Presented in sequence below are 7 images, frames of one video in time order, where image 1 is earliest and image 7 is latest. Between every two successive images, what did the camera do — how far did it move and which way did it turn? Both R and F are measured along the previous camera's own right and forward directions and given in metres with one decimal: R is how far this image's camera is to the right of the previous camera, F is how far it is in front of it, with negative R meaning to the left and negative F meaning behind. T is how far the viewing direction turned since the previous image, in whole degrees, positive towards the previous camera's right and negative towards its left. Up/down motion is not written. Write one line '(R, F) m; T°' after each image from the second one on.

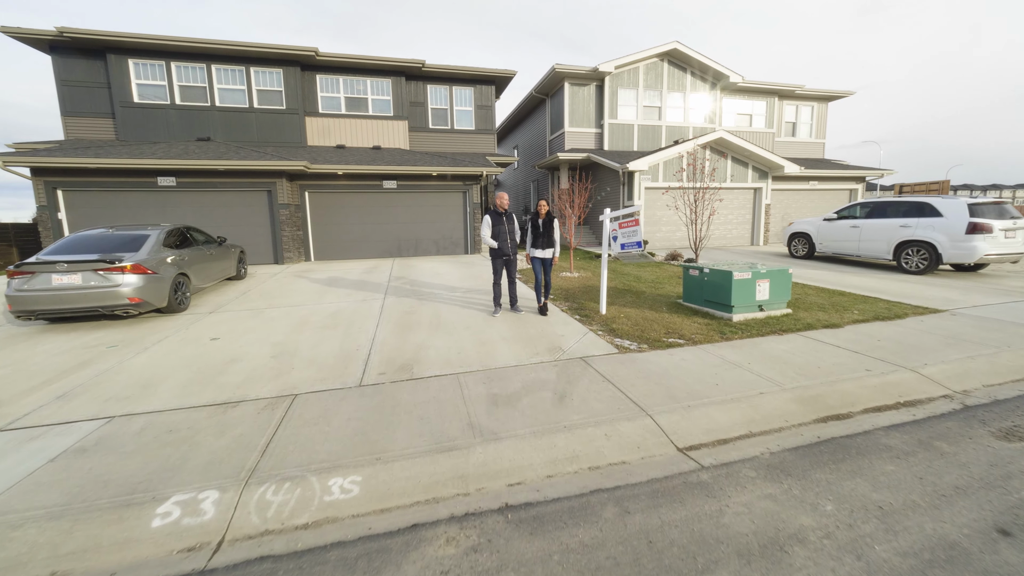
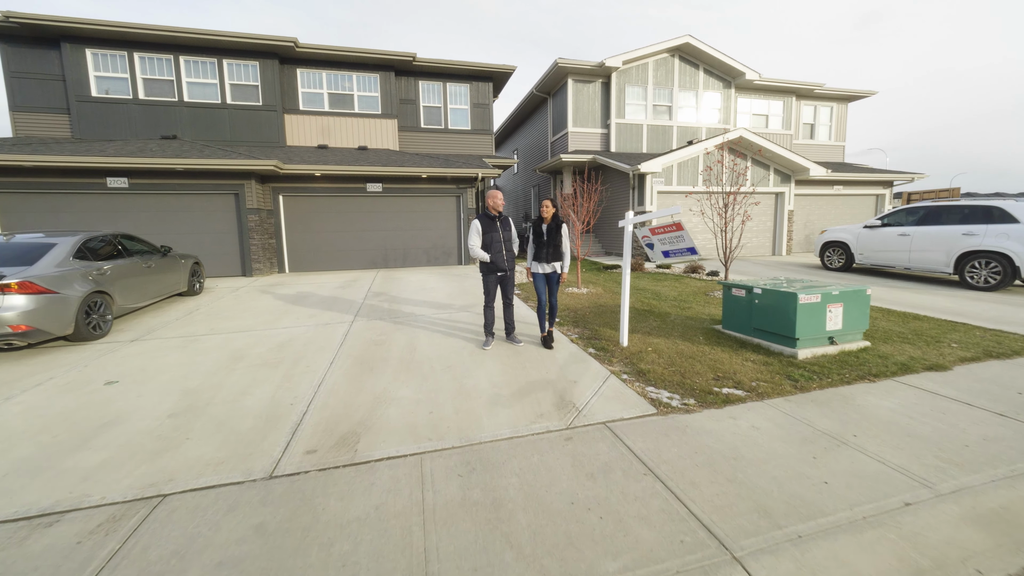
(0.0, +1.2) m; 0°
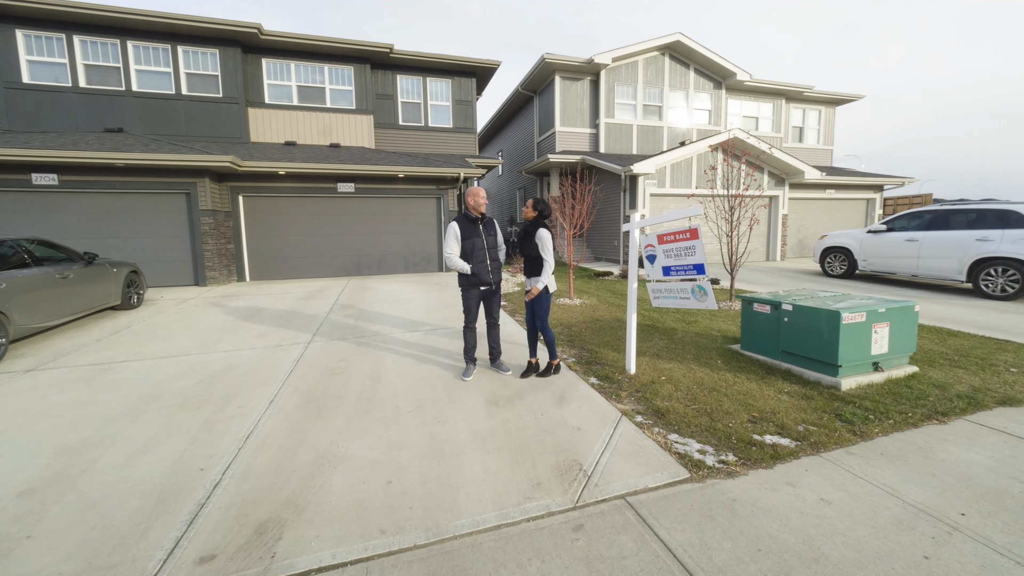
(0.0, +0.8) m; +2°
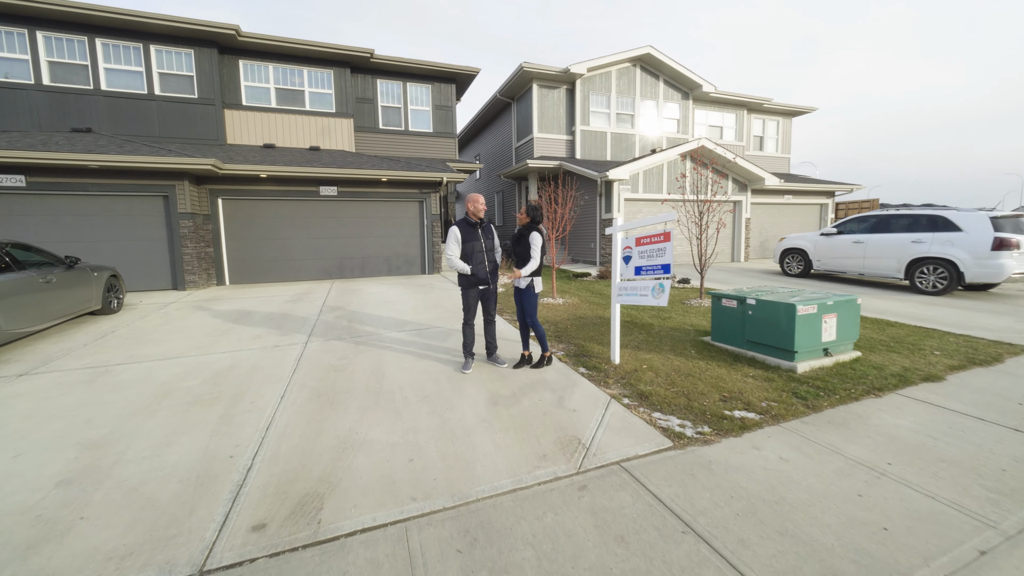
(-0.2, -0.3) m; +4°
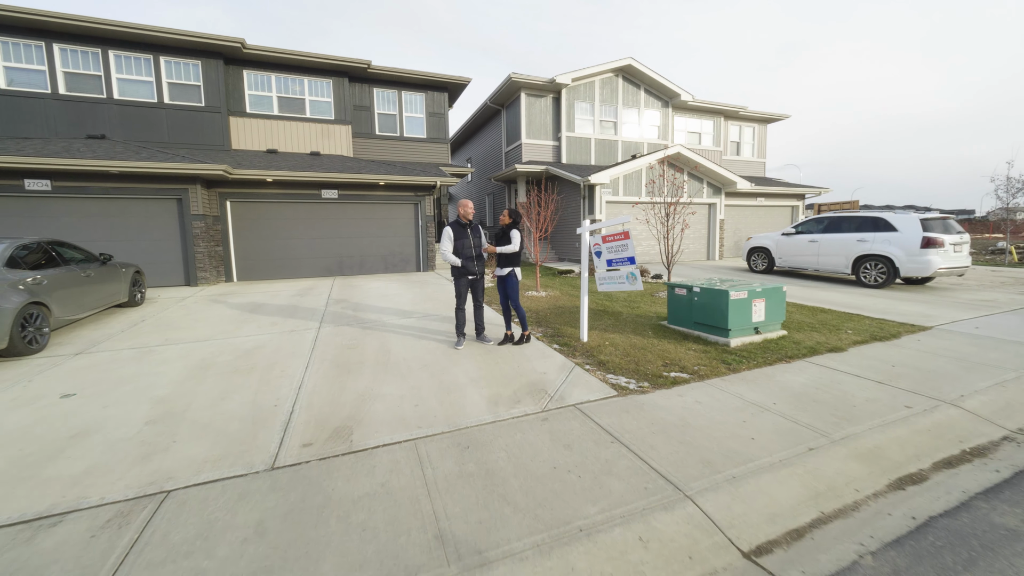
(+0.1, -0.8) m; +1°
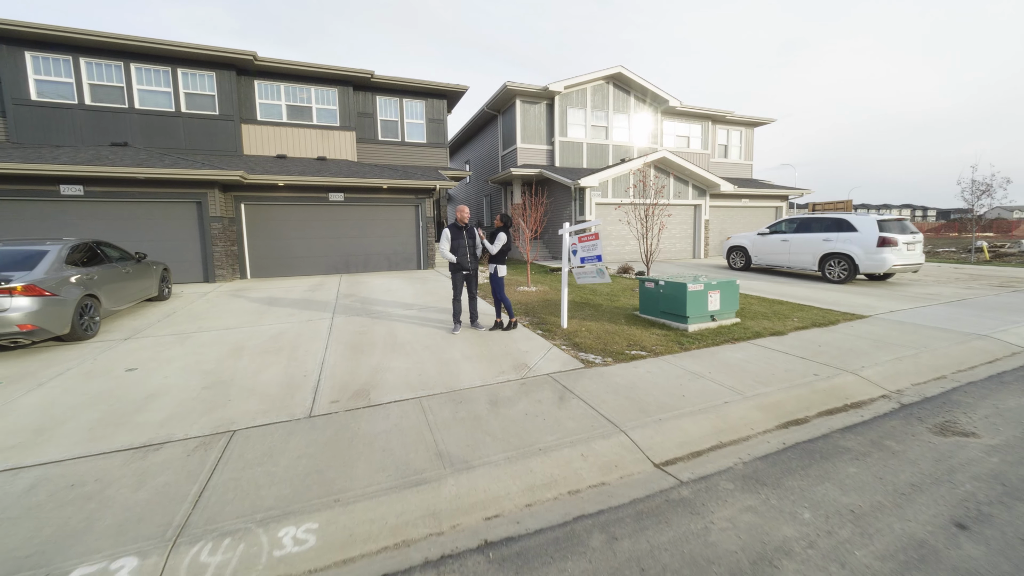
(+0.1, -0.8) m; 0°
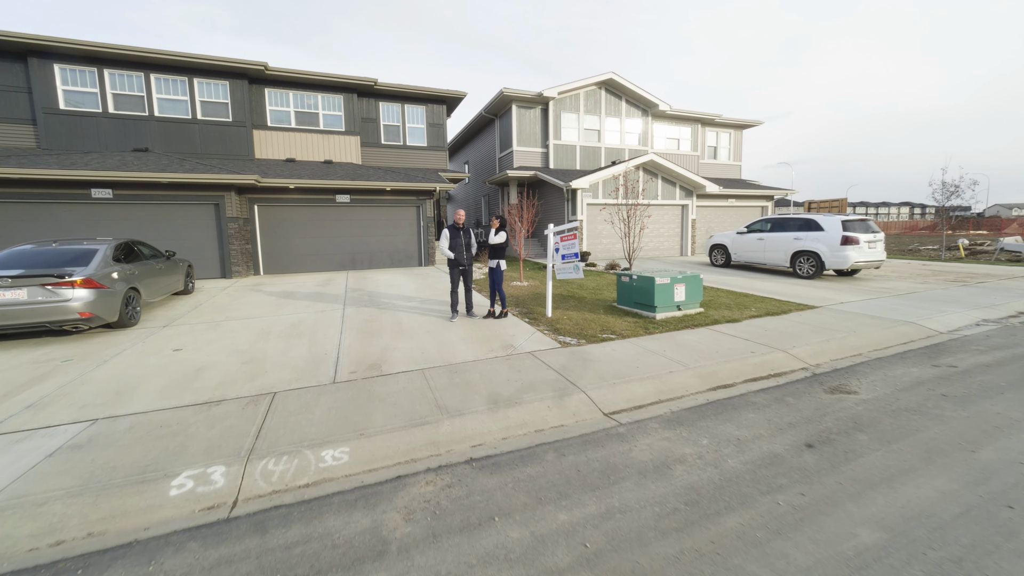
(+0.2, -0.8) m; 0°
